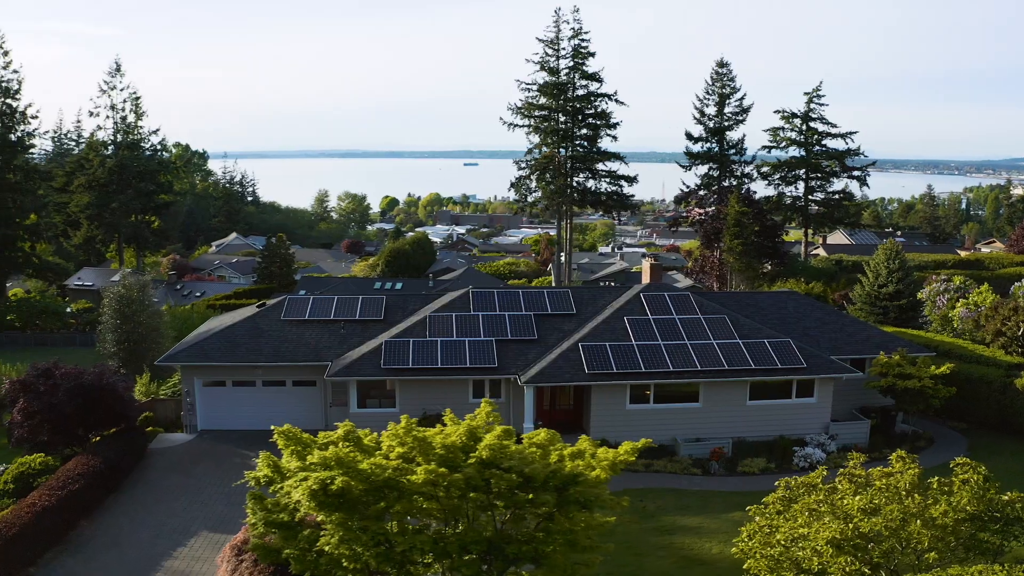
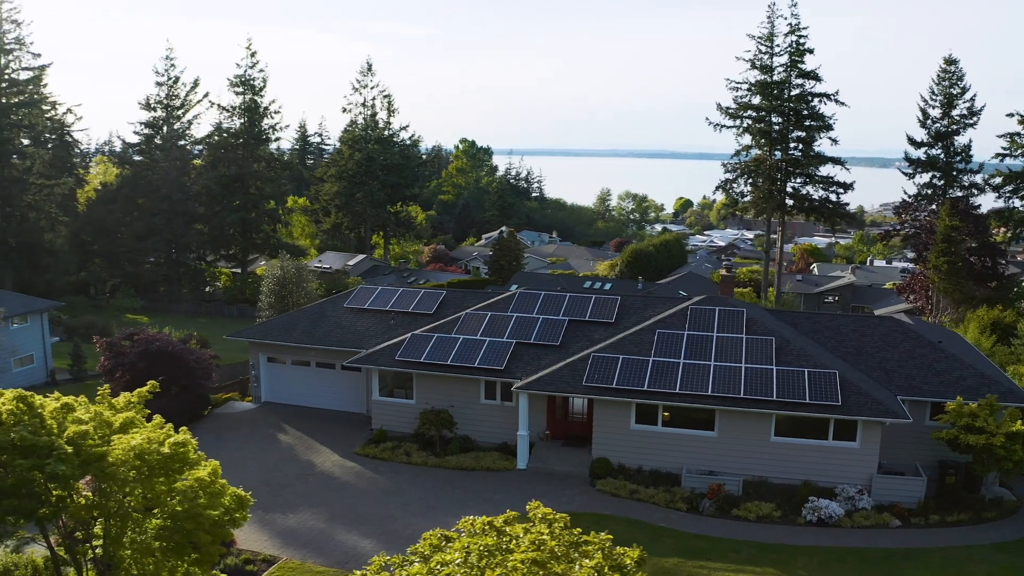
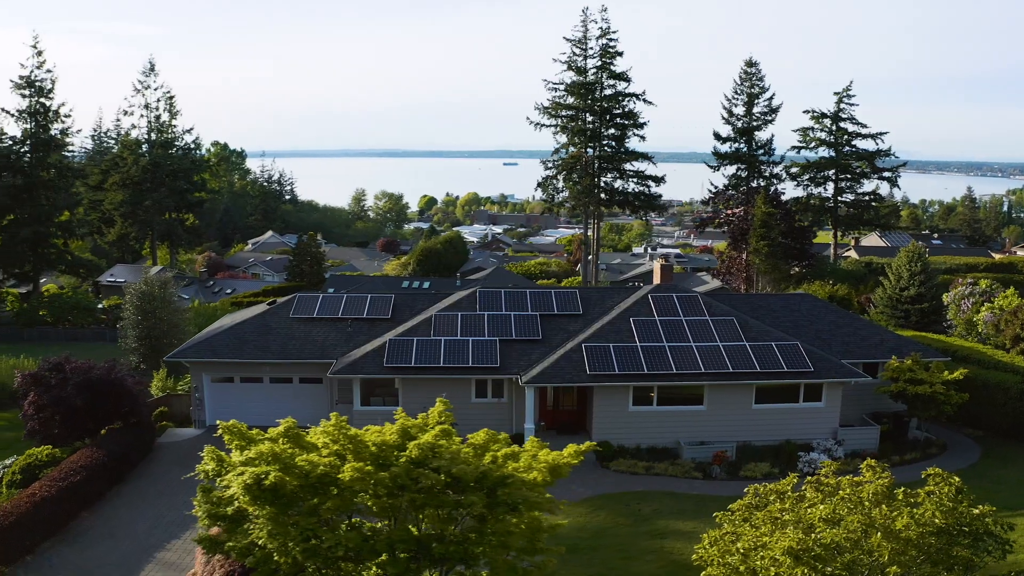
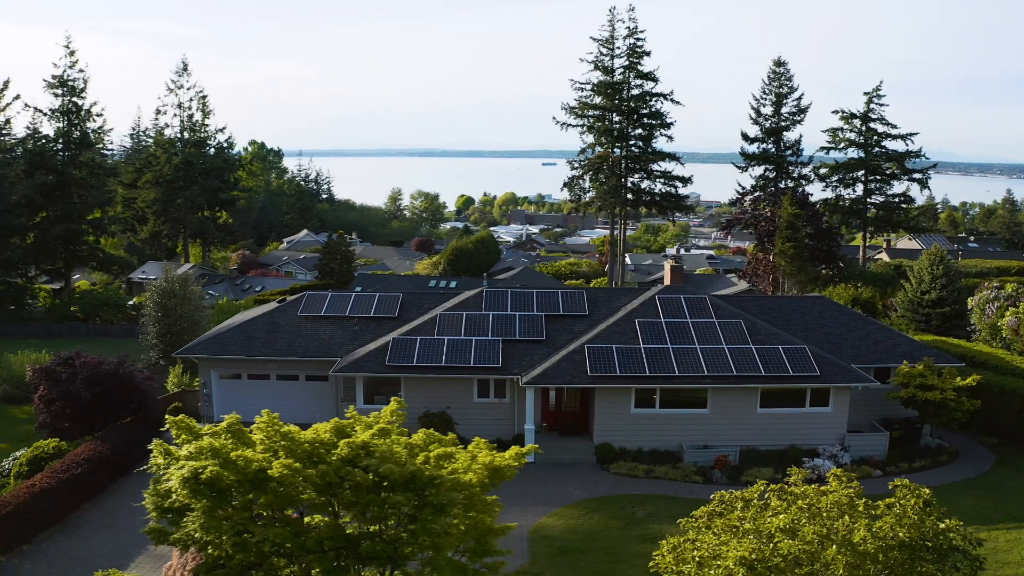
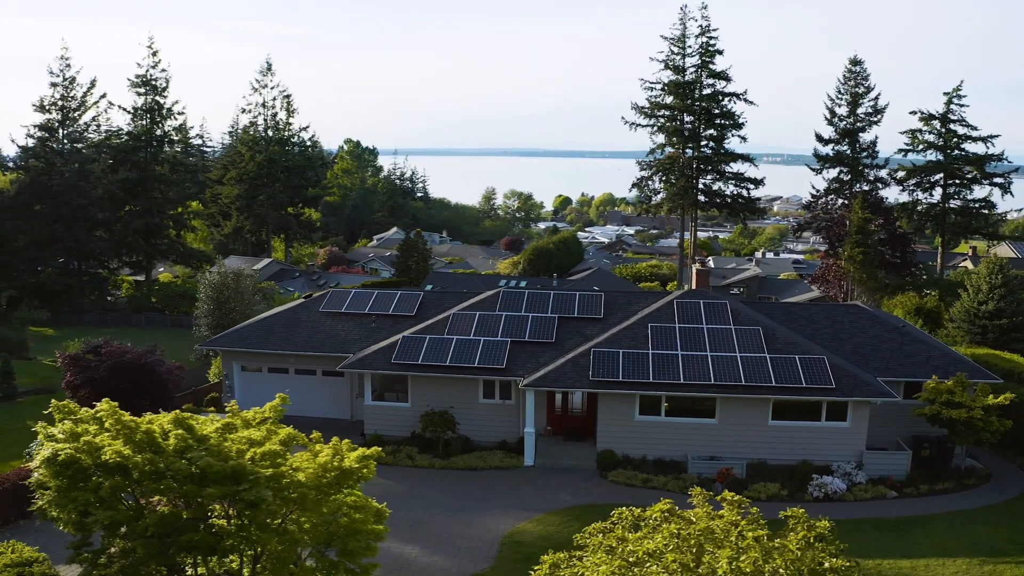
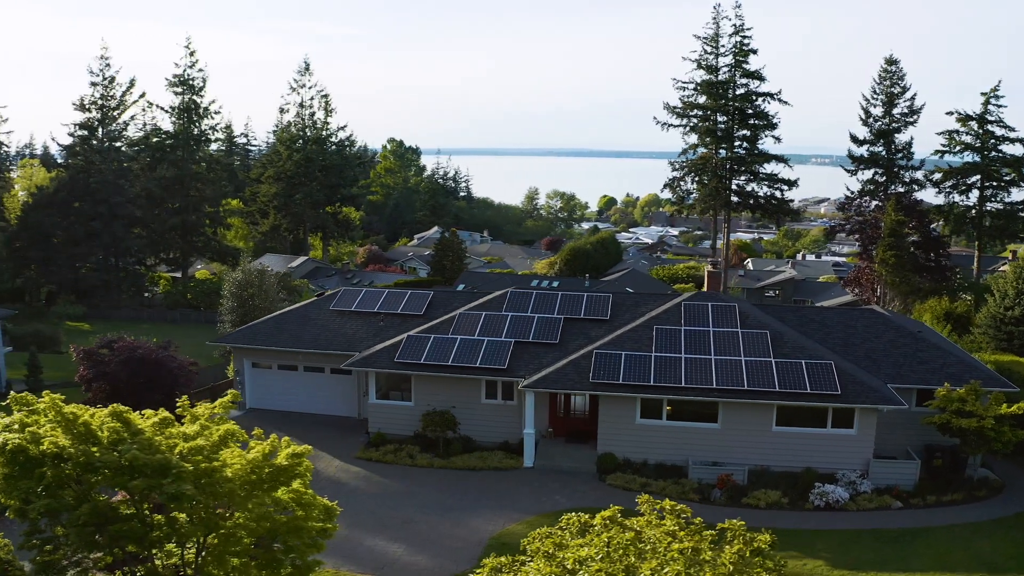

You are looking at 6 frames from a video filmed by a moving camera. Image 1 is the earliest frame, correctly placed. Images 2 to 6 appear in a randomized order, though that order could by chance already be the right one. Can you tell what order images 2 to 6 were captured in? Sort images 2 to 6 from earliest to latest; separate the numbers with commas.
3, 4, 5, 6, 2
